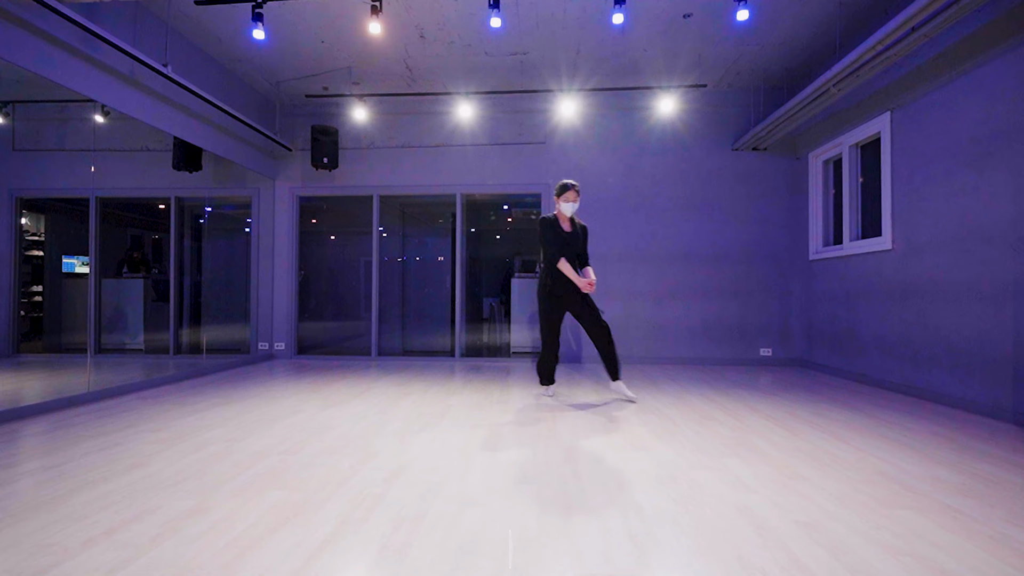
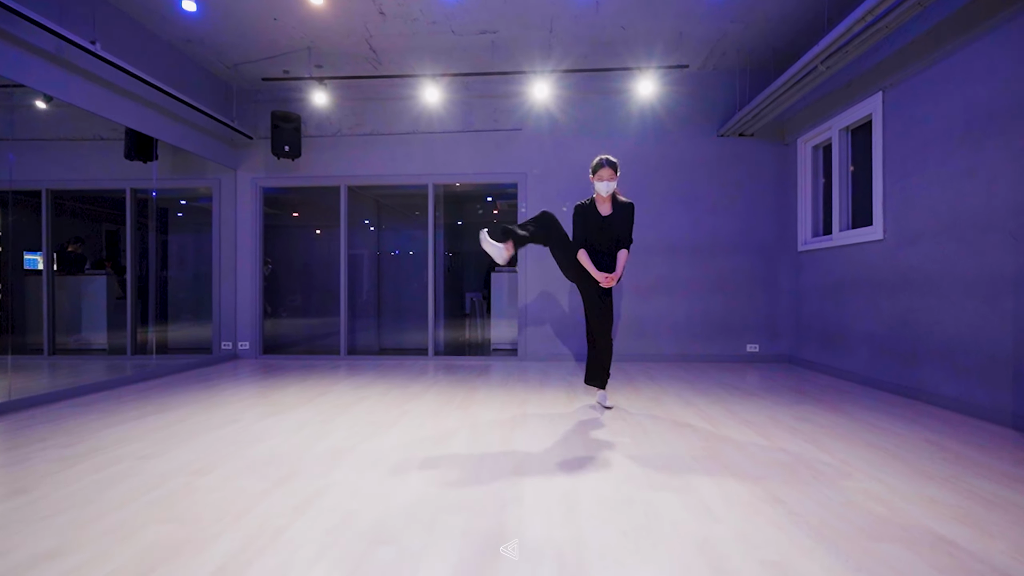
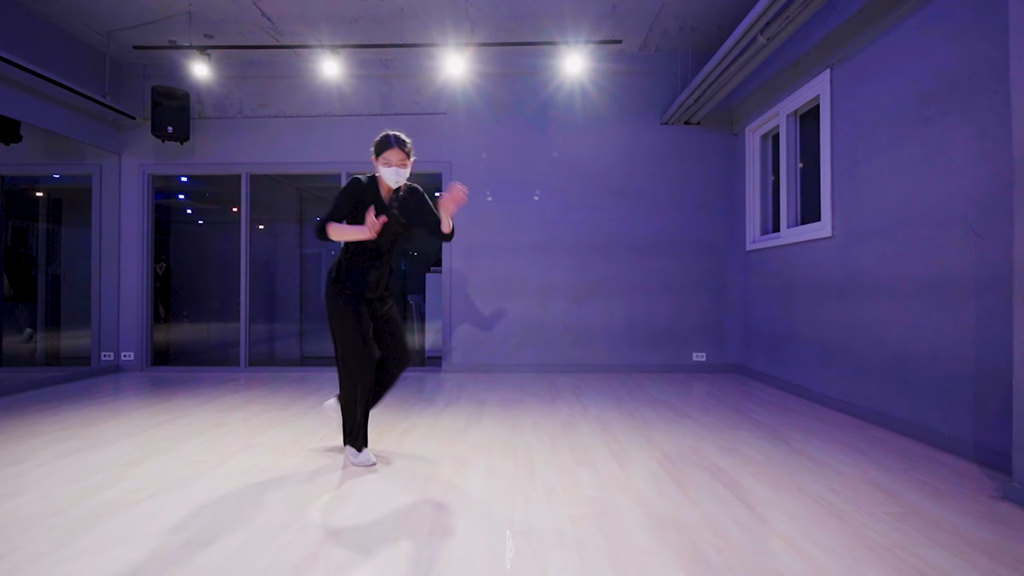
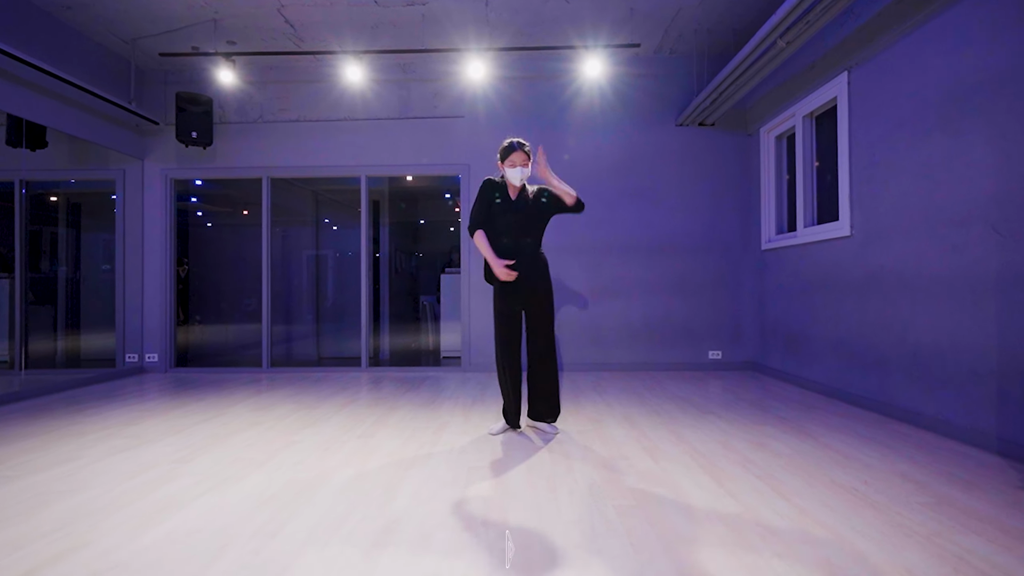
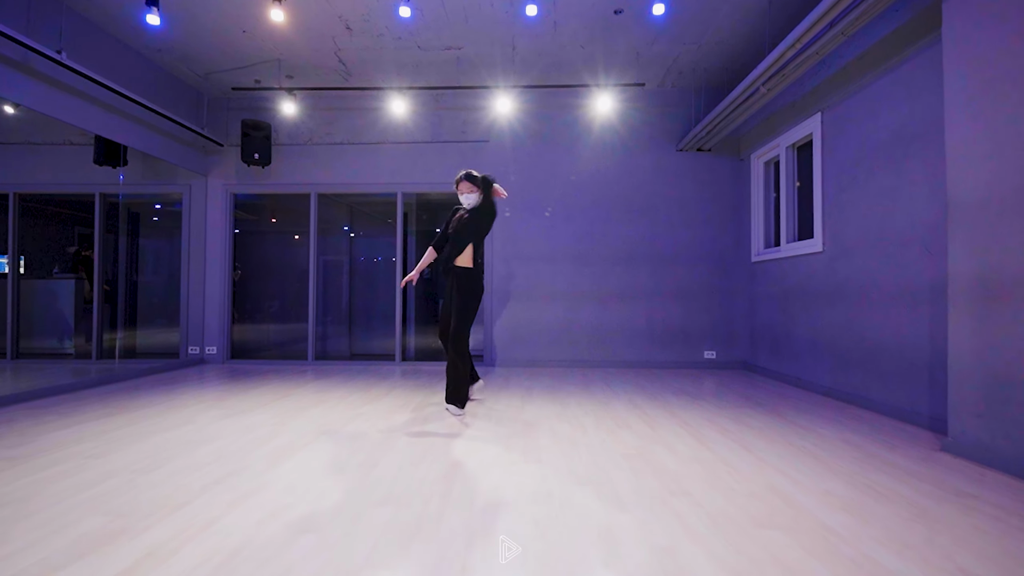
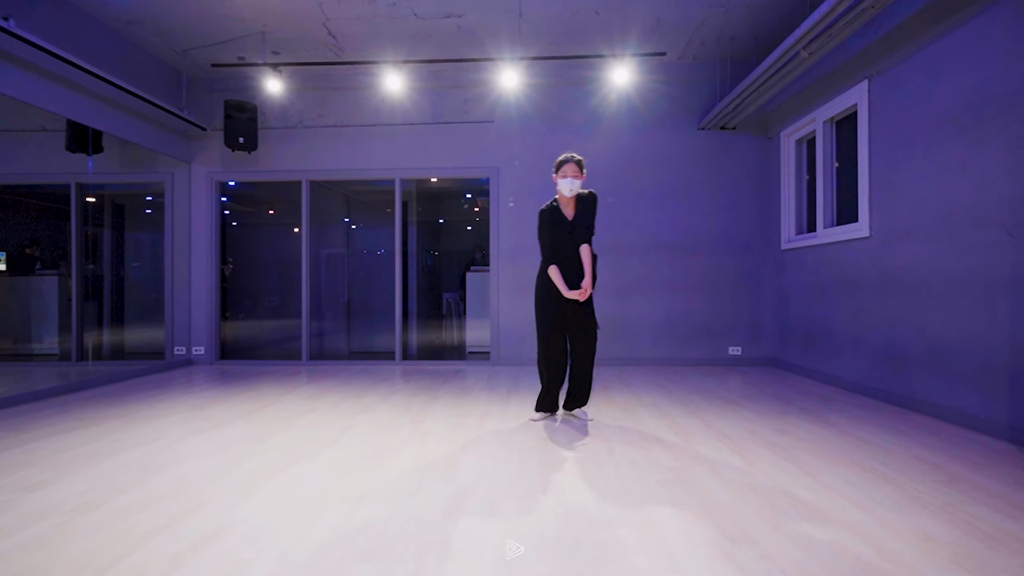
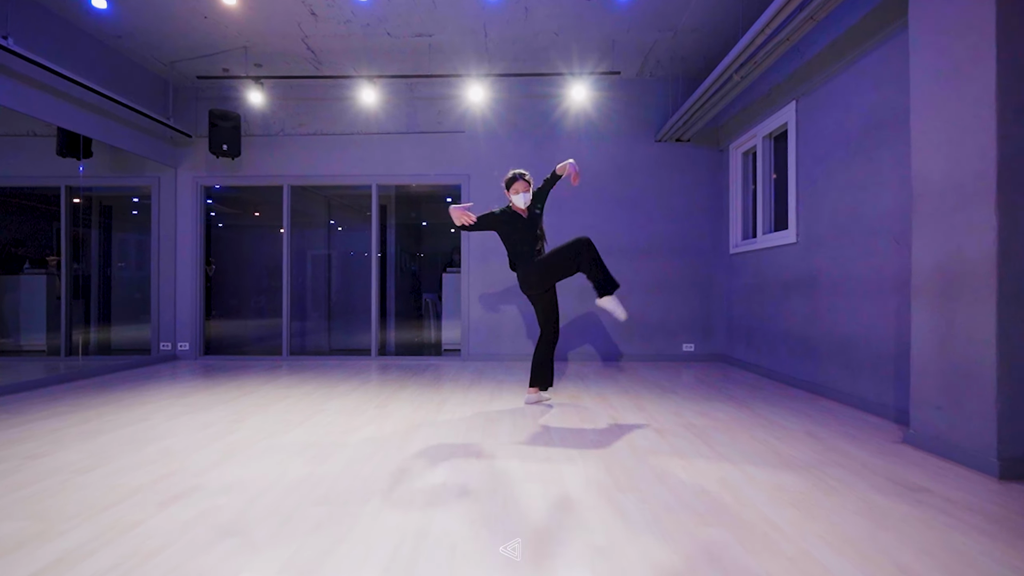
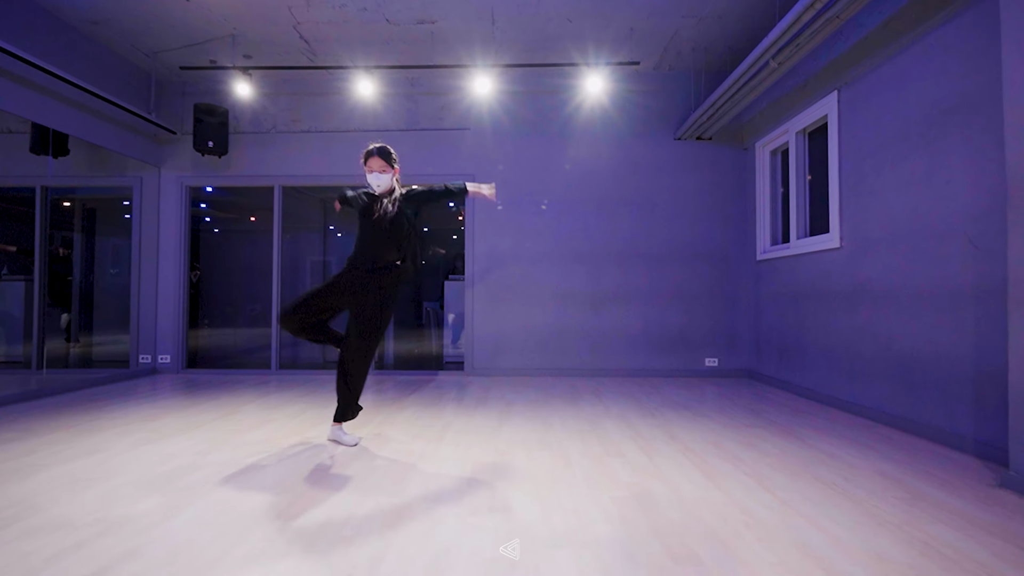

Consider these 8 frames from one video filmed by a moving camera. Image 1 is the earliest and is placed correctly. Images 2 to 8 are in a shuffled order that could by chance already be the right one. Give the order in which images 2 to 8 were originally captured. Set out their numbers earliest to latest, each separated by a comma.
2, 6, 4, 7, 3, 8, 5
